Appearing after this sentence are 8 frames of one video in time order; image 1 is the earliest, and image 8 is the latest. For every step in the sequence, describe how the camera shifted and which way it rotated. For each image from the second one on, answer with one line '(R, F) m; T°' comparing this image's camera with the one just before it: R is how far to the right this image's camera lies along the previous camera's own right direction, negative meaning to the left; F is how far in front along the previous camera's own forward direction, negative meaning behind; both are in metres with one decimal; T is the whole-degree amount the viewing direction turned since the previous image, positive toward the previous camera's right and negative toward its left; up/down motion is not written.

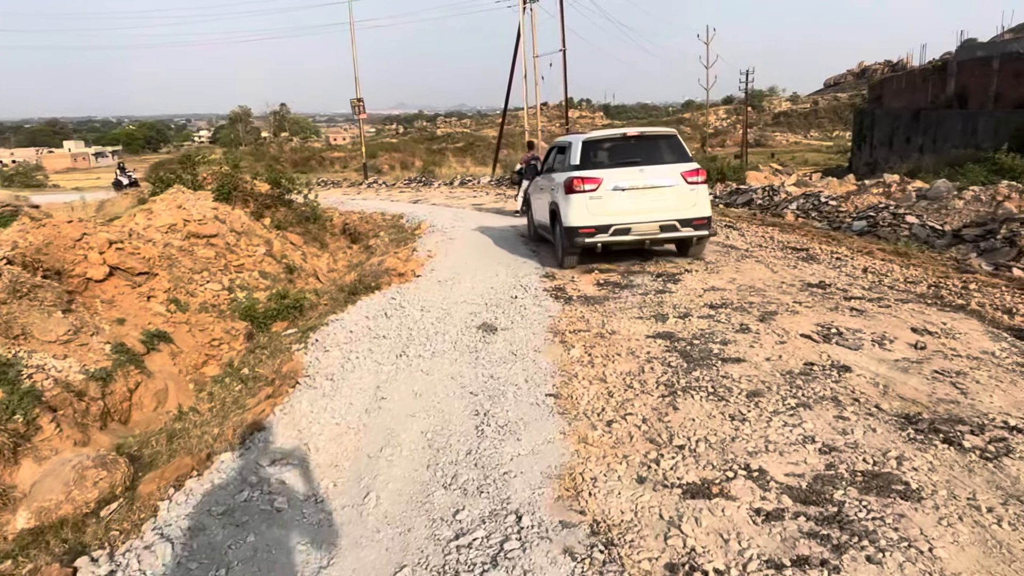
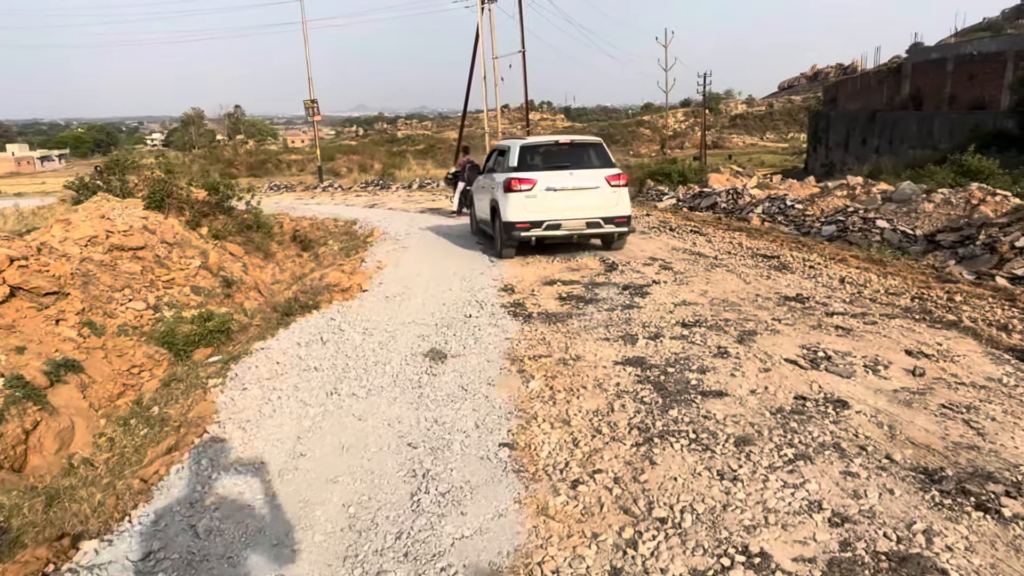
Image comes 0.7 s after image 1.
(+0.1, +0.7) m; +3°
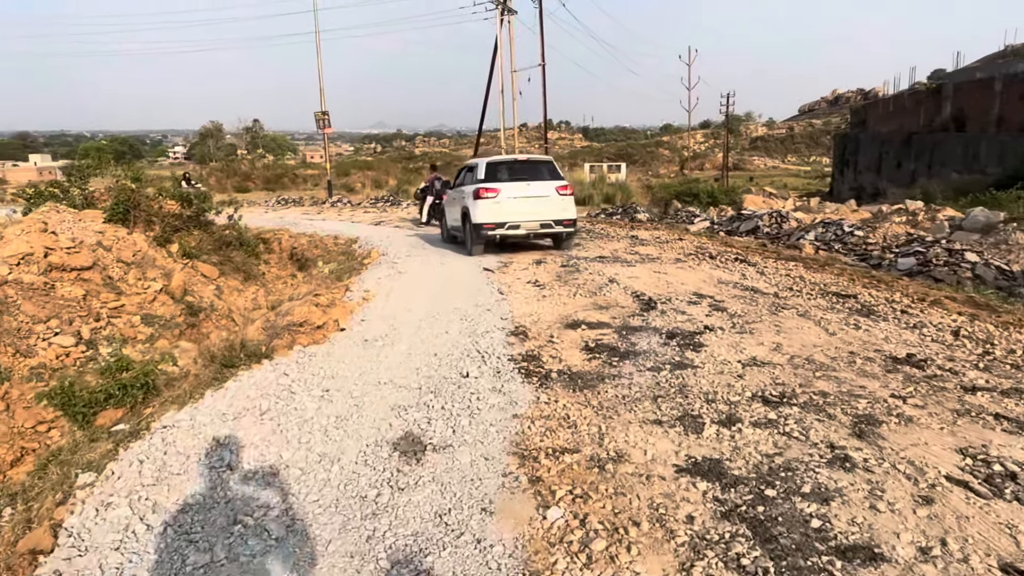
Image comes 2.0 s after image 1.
(0.0, +1.7) m; -1°
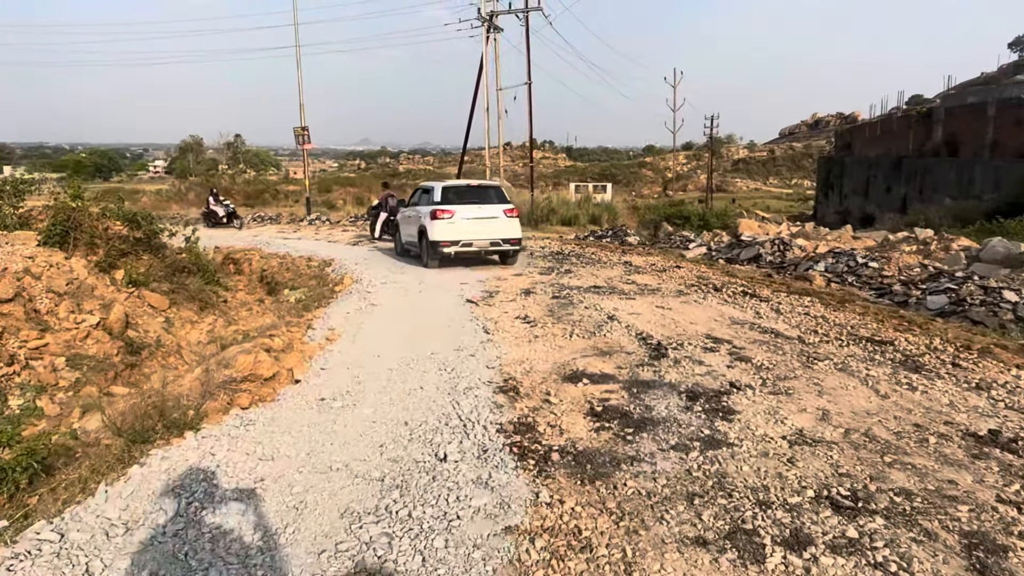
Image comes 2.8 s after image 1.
(0.0, +1.0) m; +1°
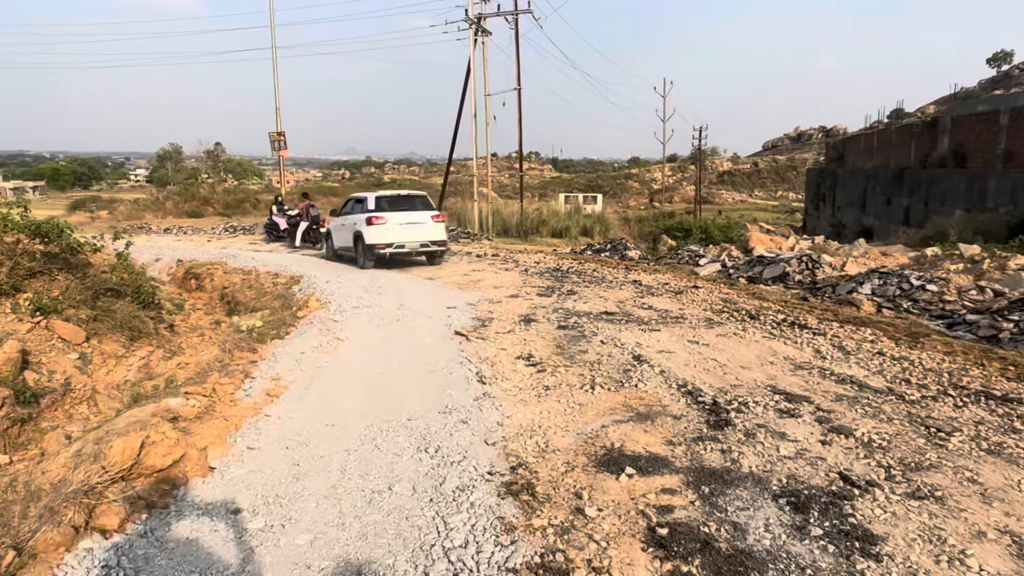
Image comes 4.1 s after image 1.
(-0.1, +1.7) m; +1°
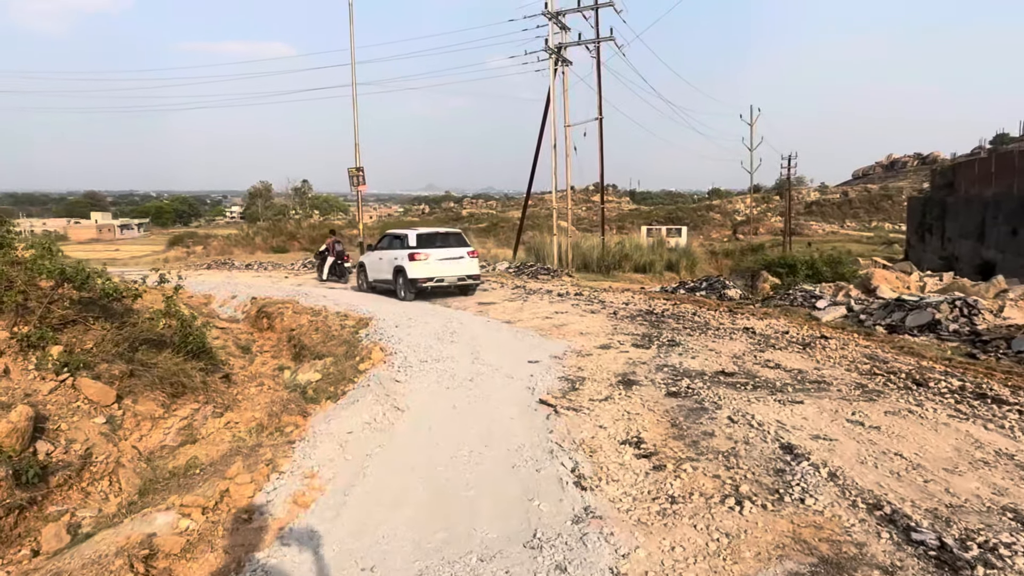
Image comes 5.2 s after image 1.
(-0.2, +1.4) m; -6°
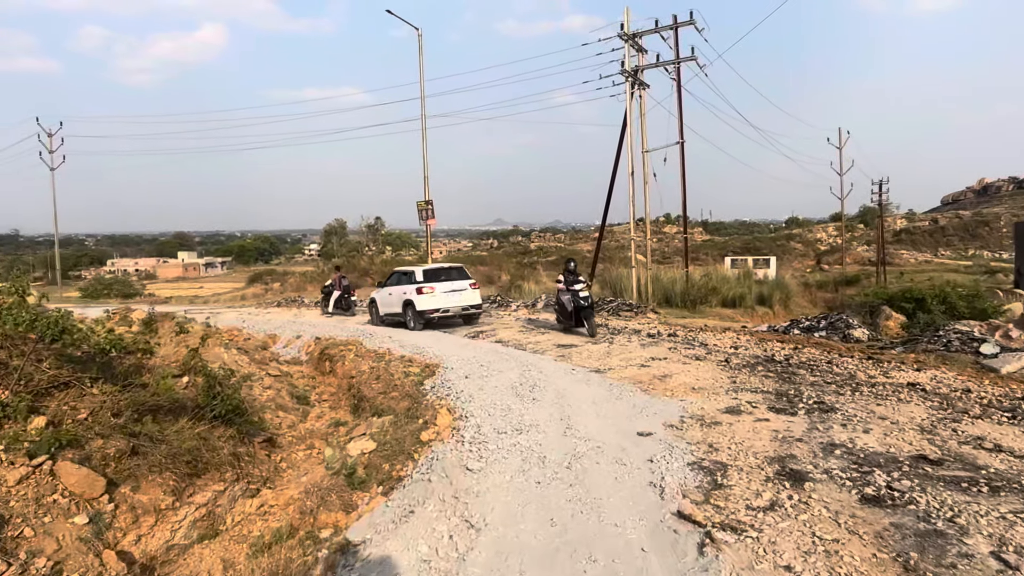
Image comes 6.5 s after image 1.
(-0.3, +1.8) m; -6°
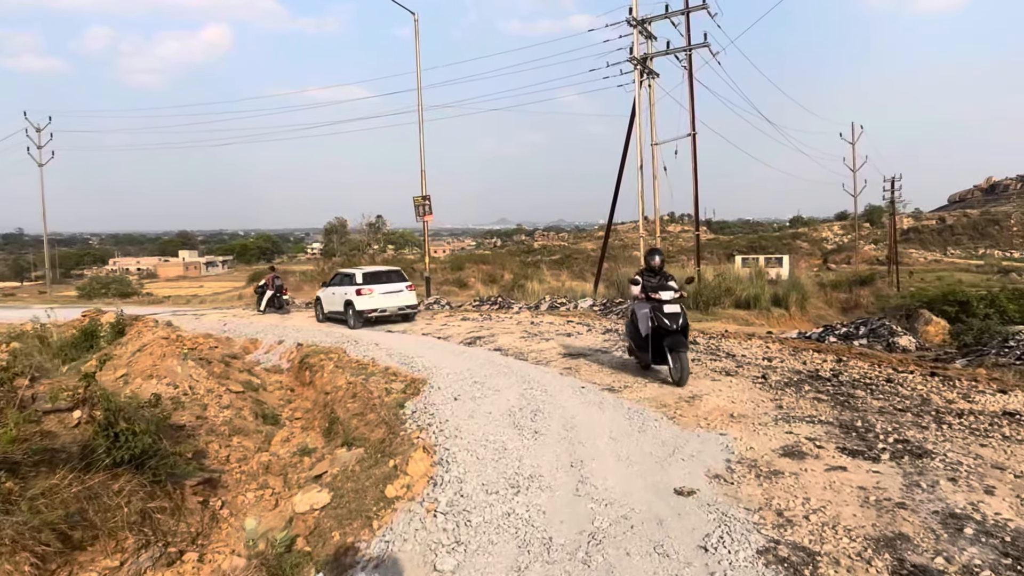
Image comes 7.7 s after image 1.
(+0.1, +1.6) m; 0°
